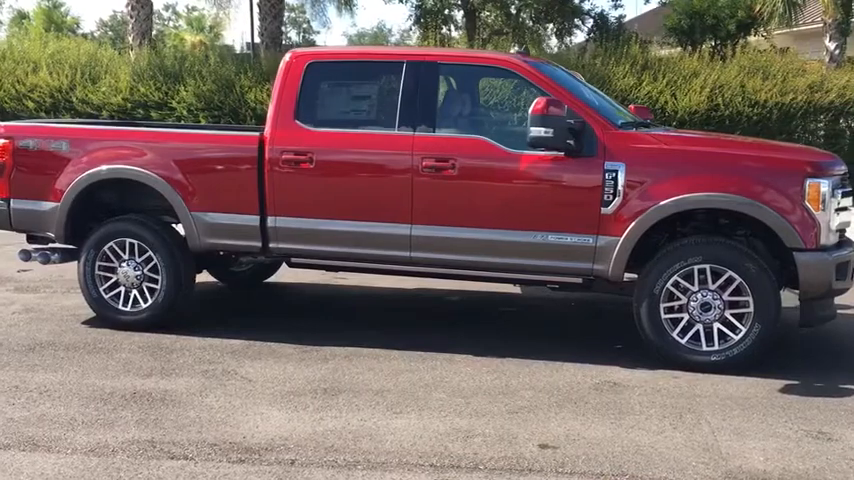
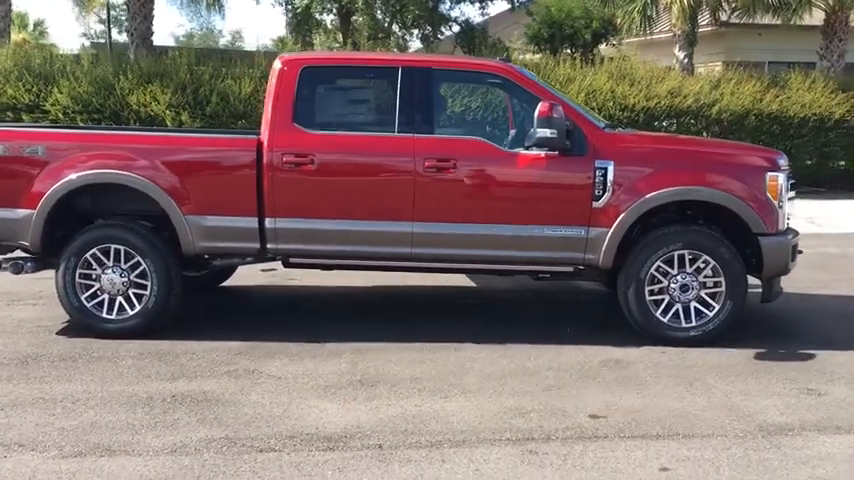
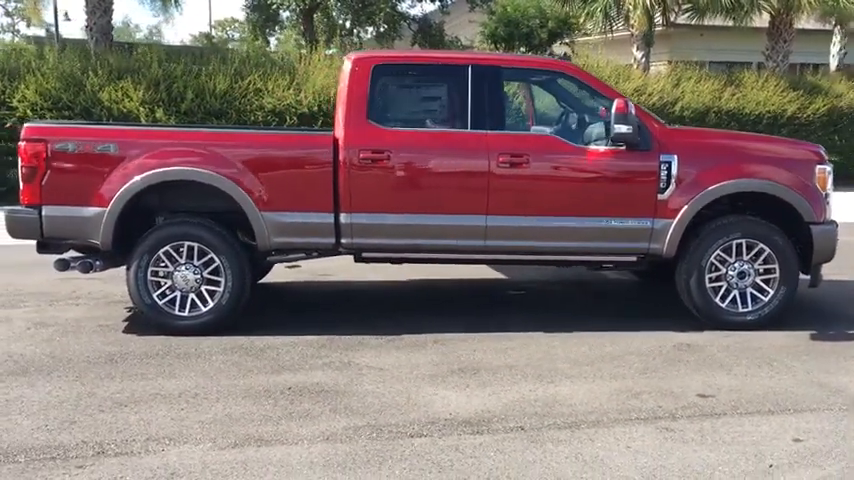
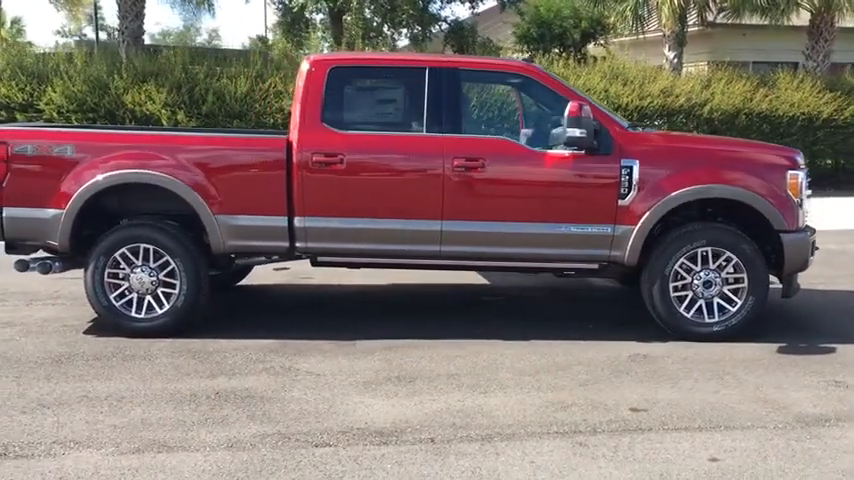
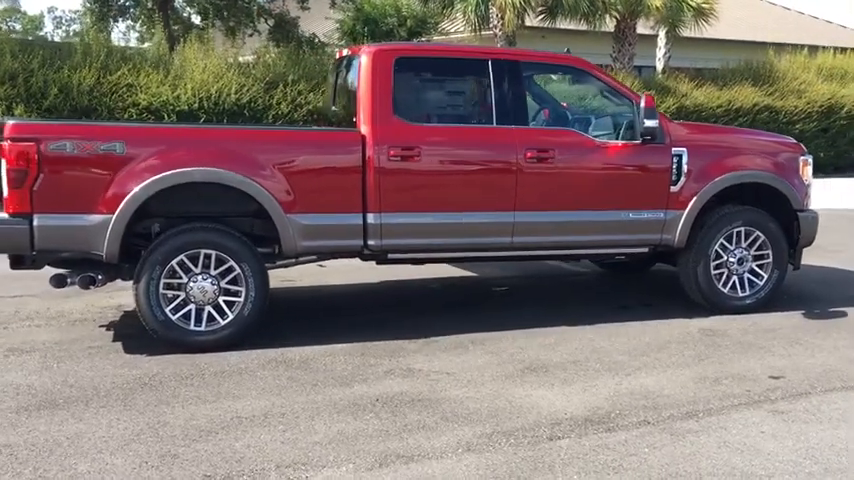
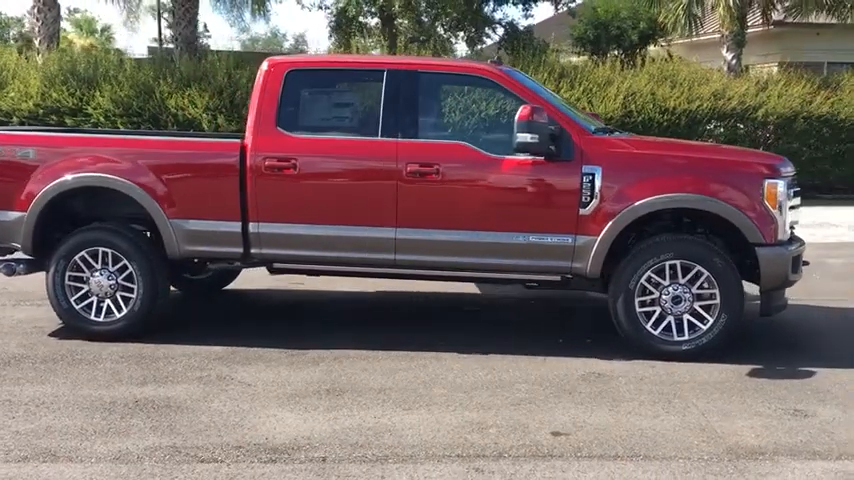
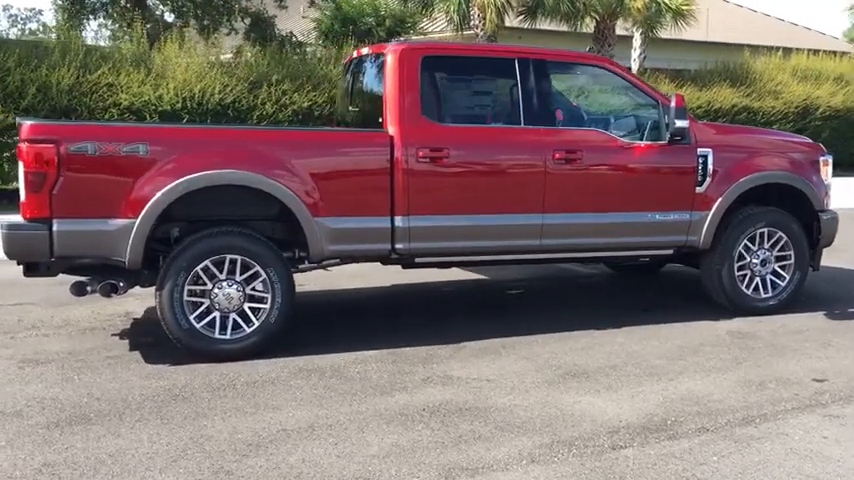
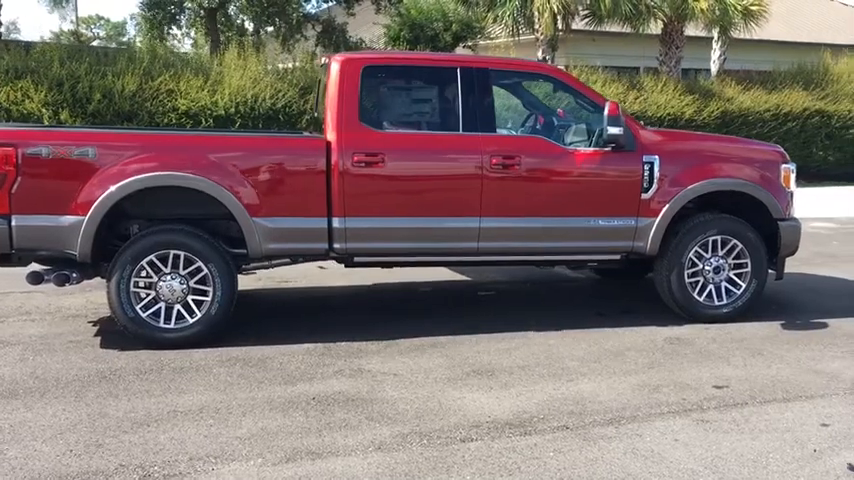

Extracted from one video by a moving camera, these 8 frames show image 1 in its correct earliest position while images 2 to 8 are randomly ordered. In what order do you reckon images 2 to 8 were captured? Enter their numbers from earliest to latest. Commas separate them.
6, 2, 4, 3, 8, 5, 7
